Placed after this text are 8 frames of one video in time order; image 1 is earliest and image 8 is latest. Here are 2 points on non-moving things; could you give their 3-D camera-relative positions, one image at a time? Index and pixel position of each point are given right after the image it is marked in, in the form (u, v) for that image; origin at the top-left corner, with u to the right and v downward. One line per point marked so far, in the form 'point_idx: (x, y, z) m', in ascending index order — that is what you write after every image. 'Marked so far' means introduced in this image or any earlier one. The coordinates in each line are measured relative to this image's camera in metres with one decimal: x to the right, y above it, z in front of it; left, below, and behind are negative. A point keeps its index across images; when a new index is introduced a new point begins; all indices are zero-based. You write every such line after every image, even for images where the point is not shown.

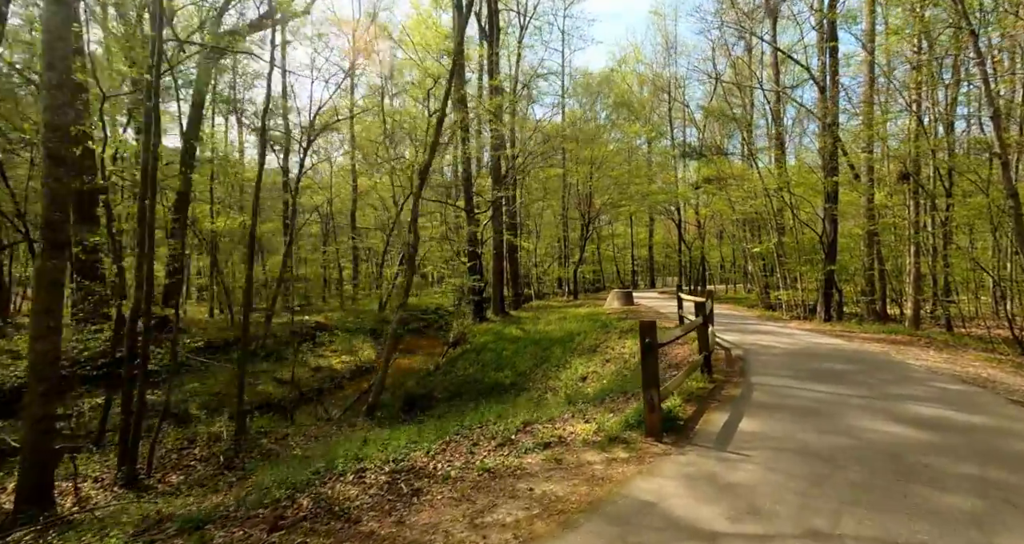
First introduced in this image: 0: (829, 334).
0: (+7.0, -1.4, +10.3) m
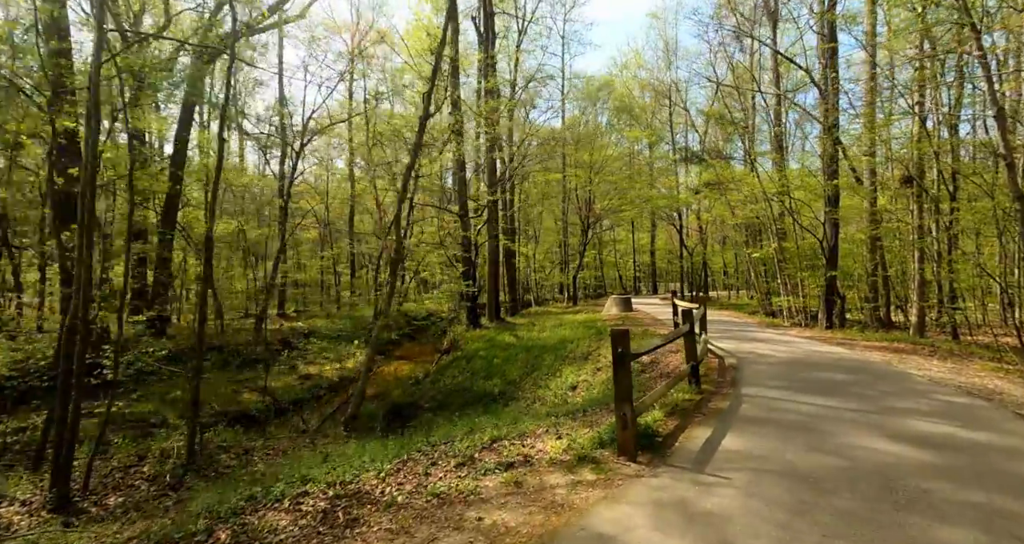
0: (+6.8, -1.5, +10.0) m
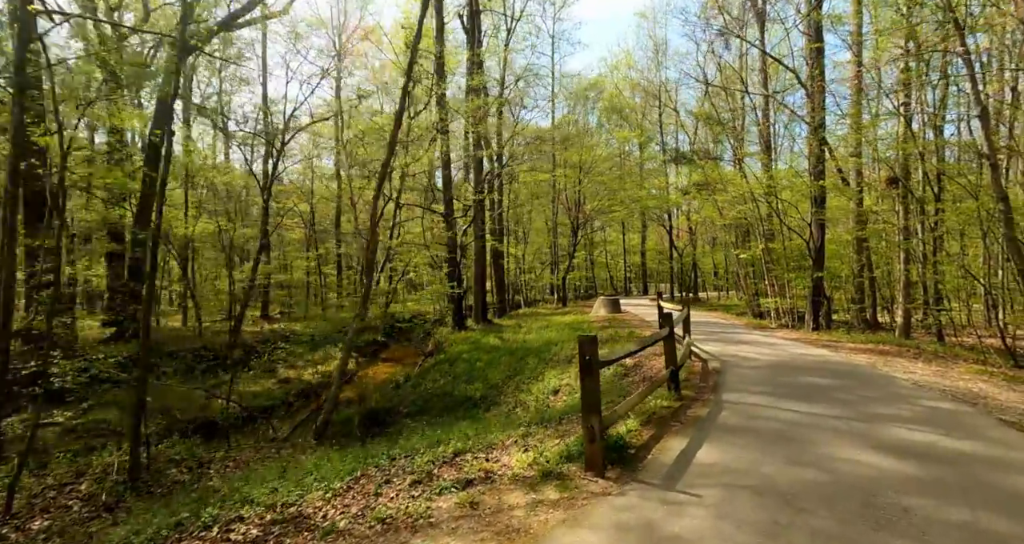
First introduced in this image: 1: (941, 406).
0: (+6.4, -1.5, +9.9) m
1: (+4.5, -1.4, +5.0) m
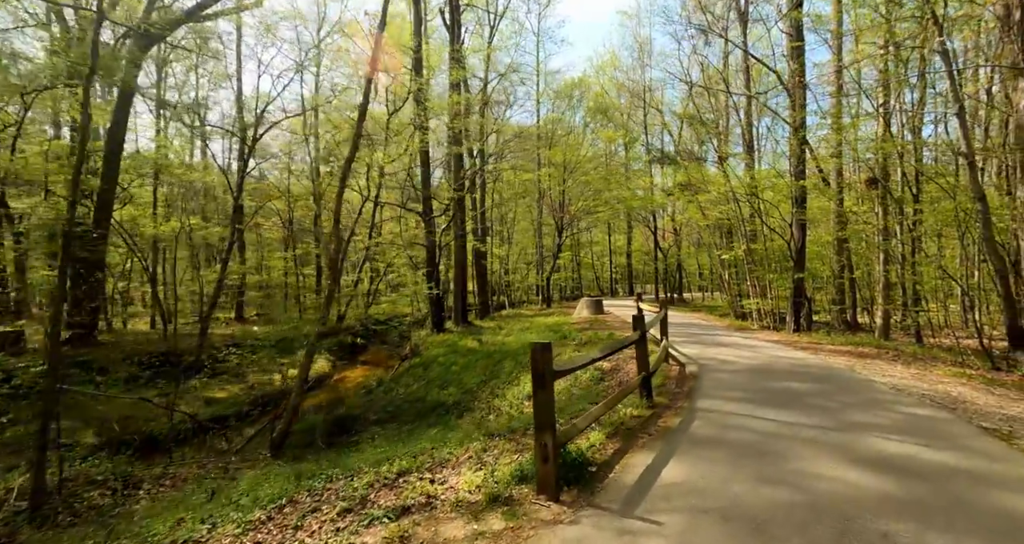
0: (+5.9, -1.6, +9.8) m
1: (+4.2, -1.4, +4.8) m
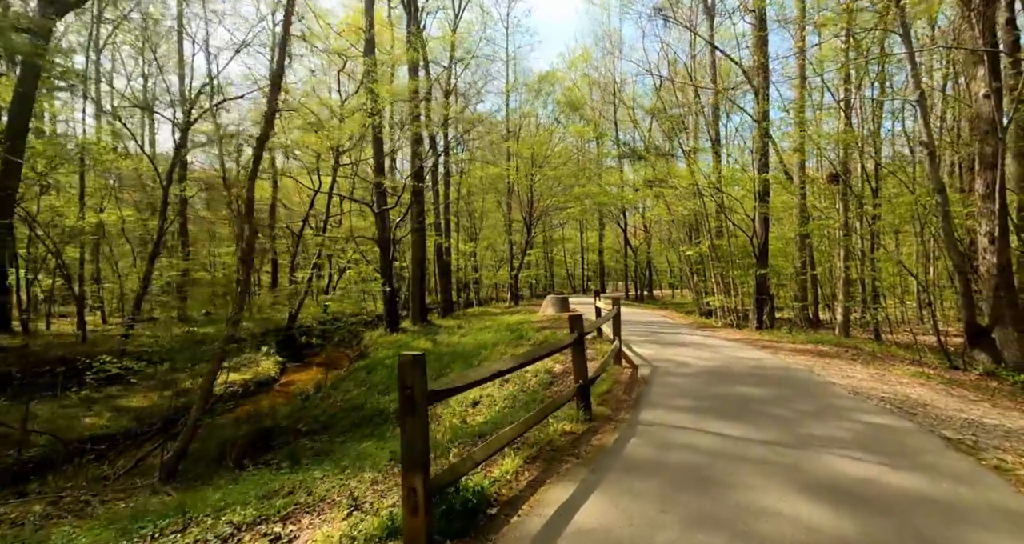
0: (+4.9, -1.5, +9.4) m
1: (+3.4, -1.4, +4.4) m
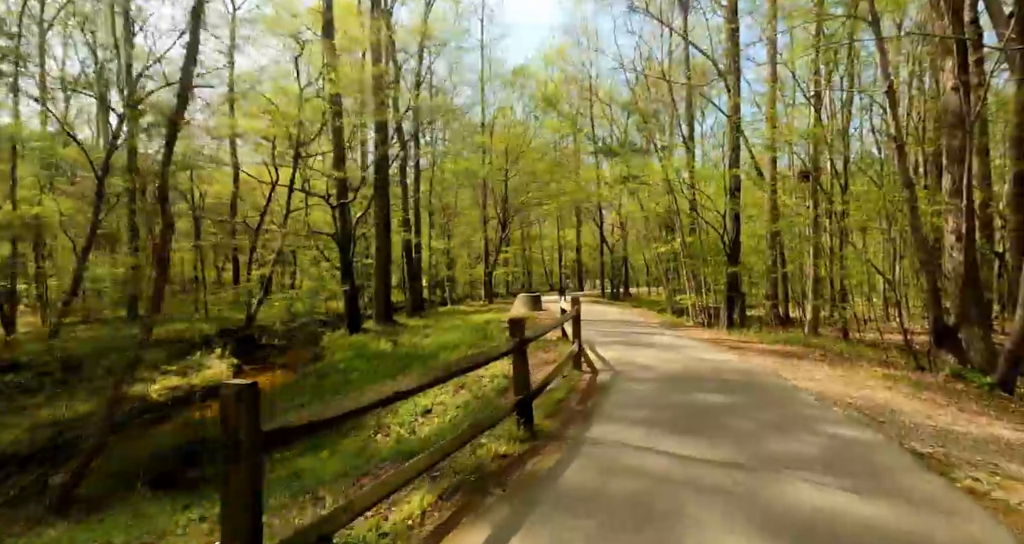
0: (+4.1, -1.4, +9.1) m
1: (+2.9, -1.4, +4.0) m
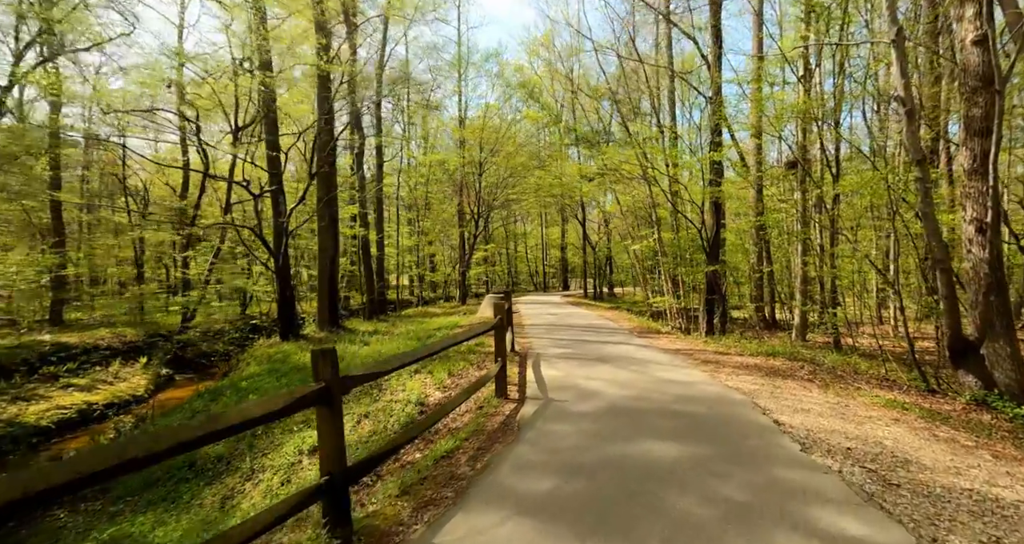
0: (+3.0, -1.4, +7.7) m
1: (+1.9, -1.4, +2.6) m
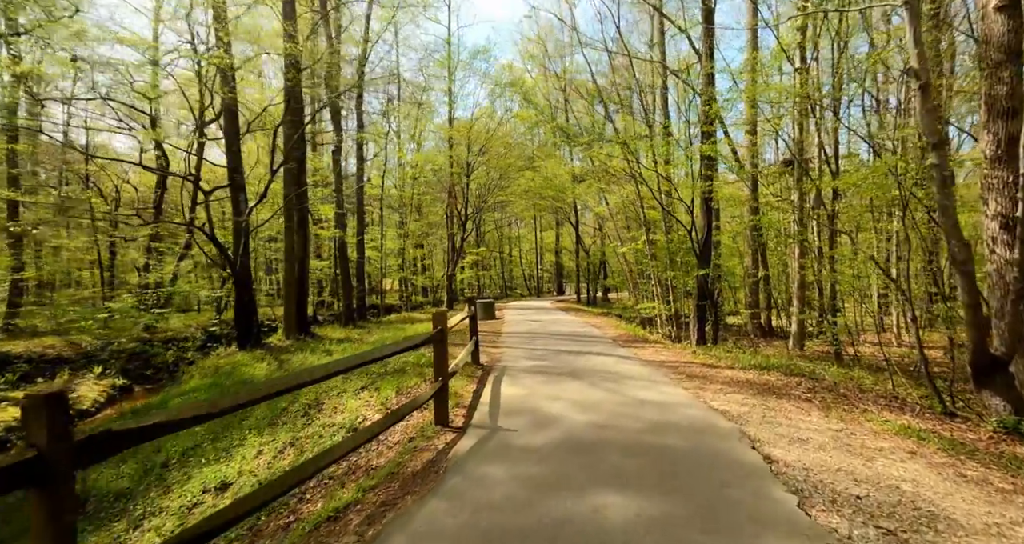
0: (+2.5, -1.5, +6.9) m
1: (+1.3, -1.4, +1.7) m
